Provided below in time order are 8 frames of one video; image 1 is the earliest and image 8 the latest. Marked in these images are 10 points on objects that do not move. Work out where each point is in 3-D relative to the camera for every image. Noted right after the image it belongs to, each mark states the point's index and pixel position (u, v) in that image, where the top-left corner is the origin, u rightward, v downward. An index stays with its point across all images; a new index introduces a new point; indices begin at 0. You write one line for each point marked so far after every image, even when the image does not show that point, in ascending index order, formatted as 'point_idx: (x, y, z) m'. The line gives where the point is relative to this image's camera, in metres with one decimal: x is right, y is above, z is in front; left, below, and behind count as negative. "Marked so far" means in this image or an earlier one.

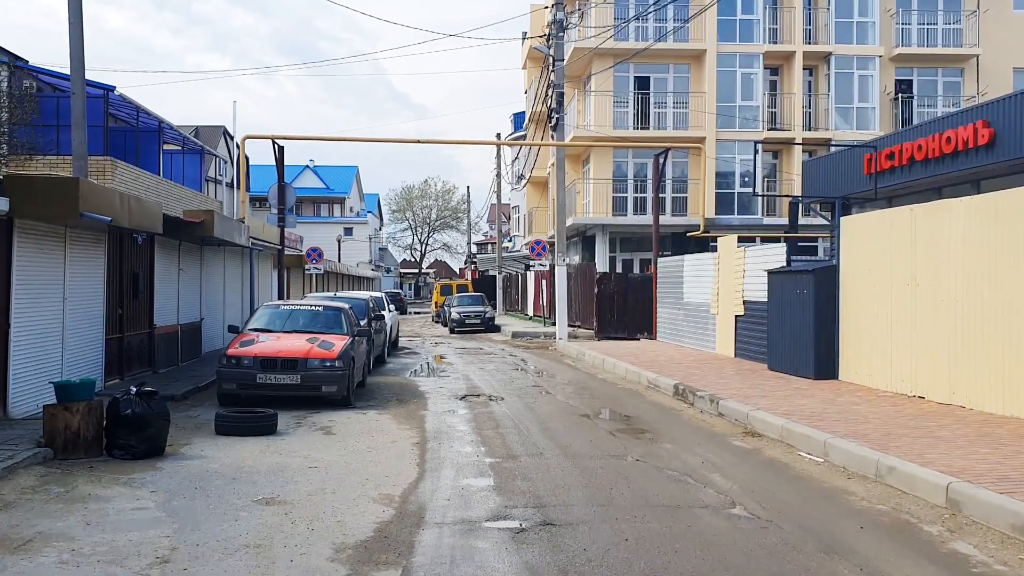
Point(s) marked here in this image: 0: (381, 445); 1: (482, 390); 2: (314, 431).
0: (-1.4, -1.7, +10.1) m
1: (-0.5, -1.7, +15.7) m
2: (-2.3, -1.6, +10.9) m
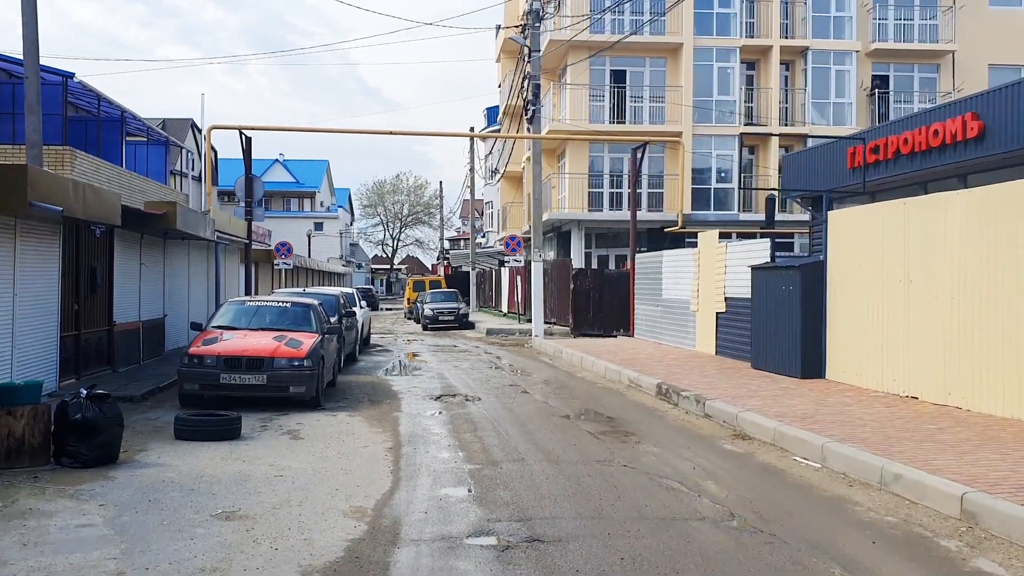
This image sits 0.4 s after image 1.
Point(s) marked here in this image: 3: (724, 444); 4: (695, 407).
0: (-1.6, -1.6, +9.5) m
1: (-0.9, -1.6, +15.1) m
2: (-2.5, -1.6, +10.3) m
3: (+2.2, -1.6, +9.9) m
4: (+2.3, -1.5, +11.9) m
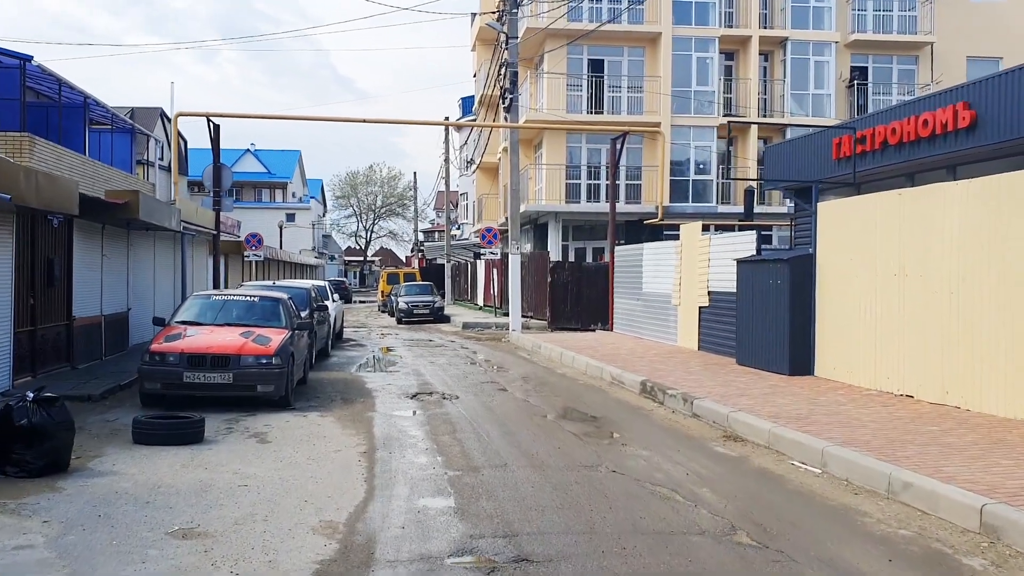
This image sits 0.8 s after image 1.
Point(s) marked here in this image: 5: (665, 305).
0: (-1.8, -1.6, +8.9) m
1: (-1.2, -1.5, +14.5) m
2: (-2.7, -1.5, +9.7) m
3: (+2.0, -1.6, +9.4) m
4: (+2.0, -1.4, +11.5) m
5: (+3.1, -0.3, +19.5) m
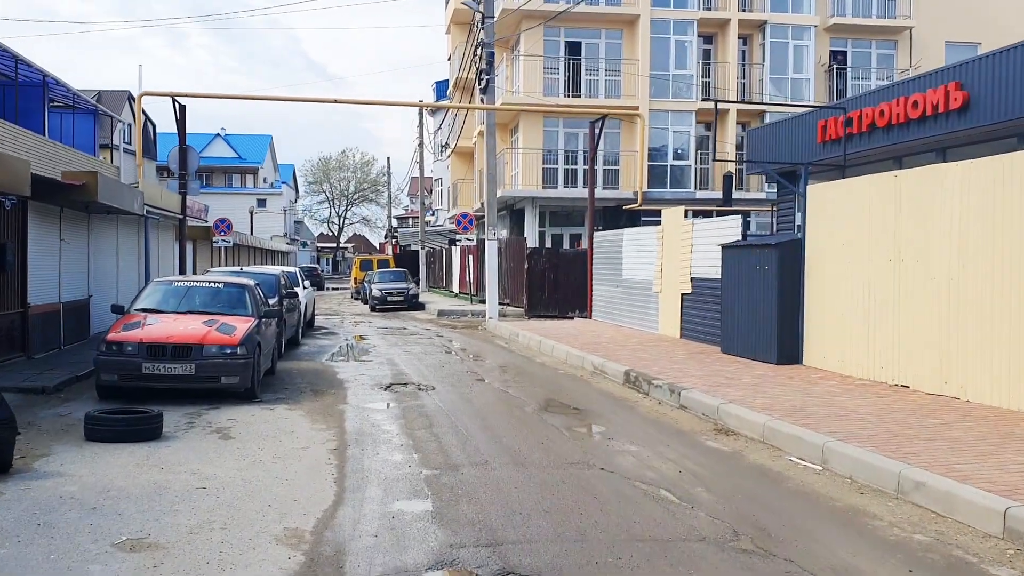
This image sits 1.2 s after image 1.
0: (-1.9, -1.4, +8.3) m
1: (-1.5, -1.3, +14.0) m
2: (-2.9, -1.4, +9.1) m
3: (+1.8, -1.4, +9.0) m
4: (+1.8, -1.2, +11.0) m
5: (+2.7, -0.1, +19.0) m
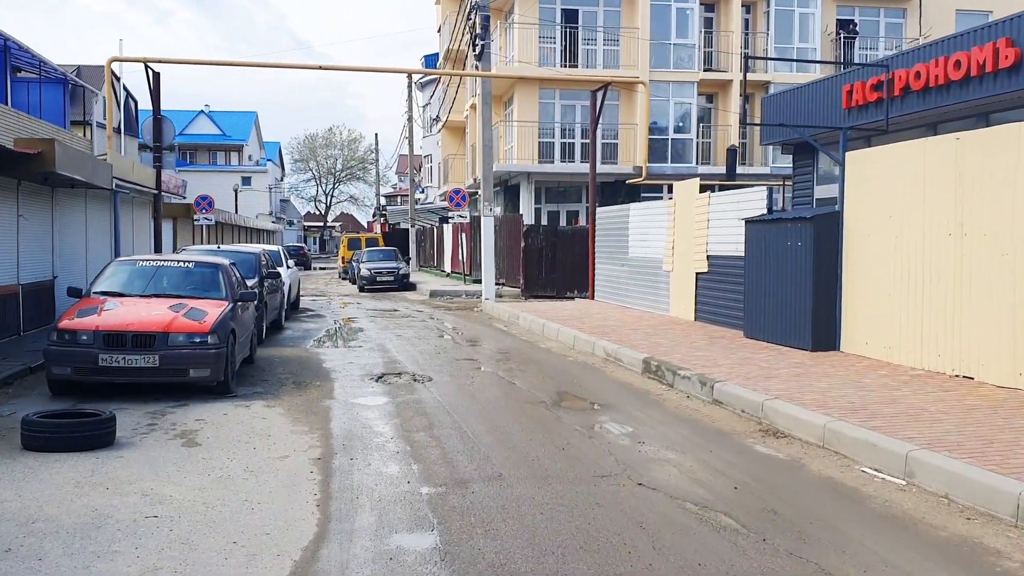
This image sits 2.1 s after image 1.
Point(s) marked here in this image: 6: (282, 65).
0: (-1.8, -1.3, +7.0) m
1: (-1.5, -1.0, +12.6) m
2: (-2.8, -1.2, +7.7) m
3: (+1.9, -1.3, +7.7) m
4: (+1.9, -1.0, +9.7) m
5: (+2.7, +0.3, +17.7) m
6: (-4.4, +4.3, +18.2) m
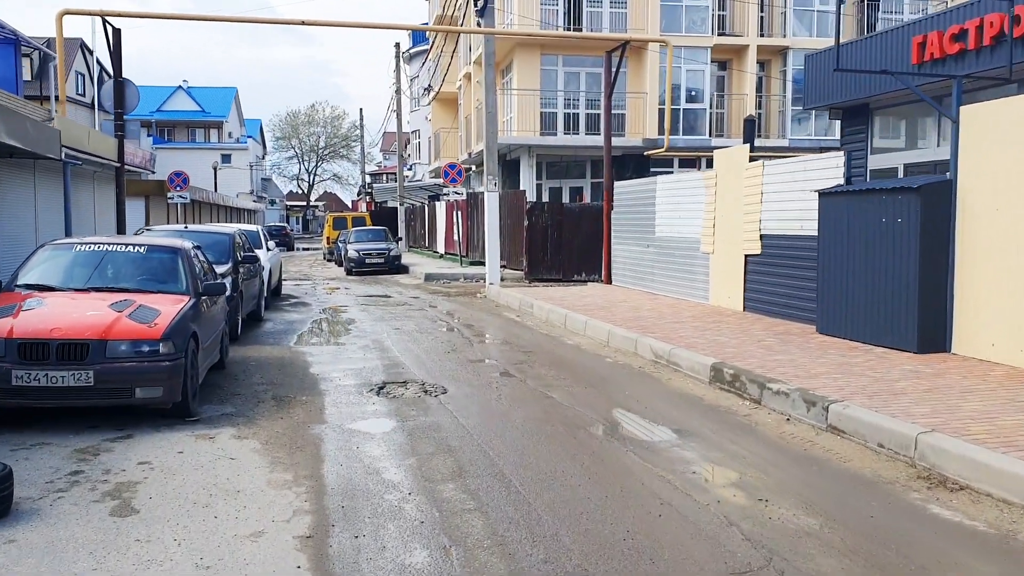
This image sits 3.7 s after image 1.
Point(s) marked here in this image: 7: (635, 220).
0: (-1.4, -1.3, +4.7) m
1: (-1.1, -0.9, +10.3) m
2: (-2.4, -1.2, +5.4) m
3: (+2.3, -1.2, +5.4) m
4: (+2.3, -1.0, +7.5) m
5: (+2.9, +0.6, +15.5) m
6: (-4.1, +4.5, +15.7) m
7: (+2.3, +1.3, +18.3) m
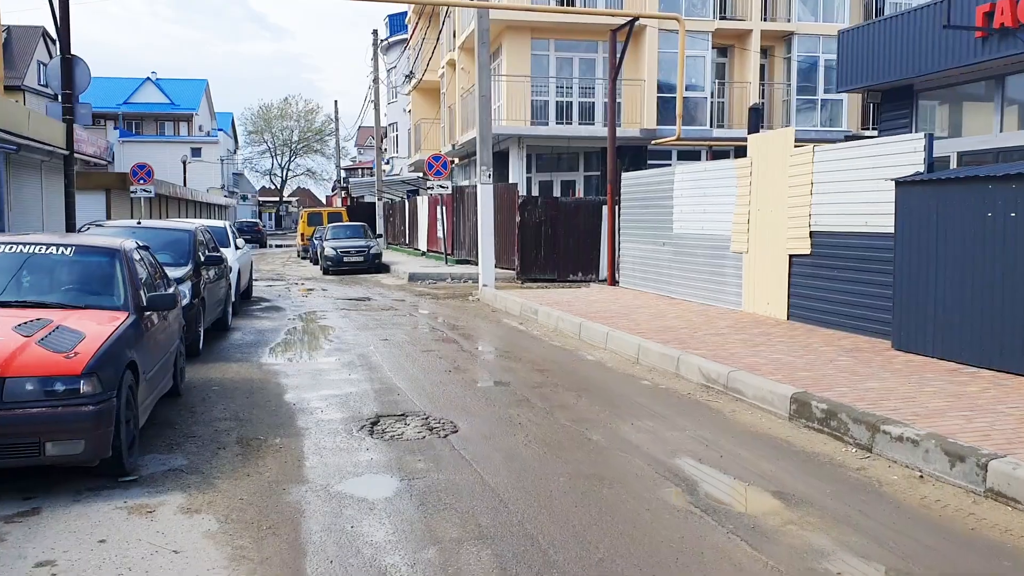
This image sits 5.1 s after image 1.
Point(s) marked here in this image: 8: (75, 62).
0: (-1.1, -1.4, +2.8) m
1: (-0.9, -1.0, +8.4) m
2: (-2.0, -1.3, +3.5) m
3: (+2.7, -1.3, +3.6) m
4: (+2.5, -1.0, +5.6) m
5: (+2.9, +0.5, +13.7) m
6: (-4.1, +4.4, +13.7) m
7: (+2.3, +1.2, +16.5) m
8: (-7.6, +3.9, +16.6) m
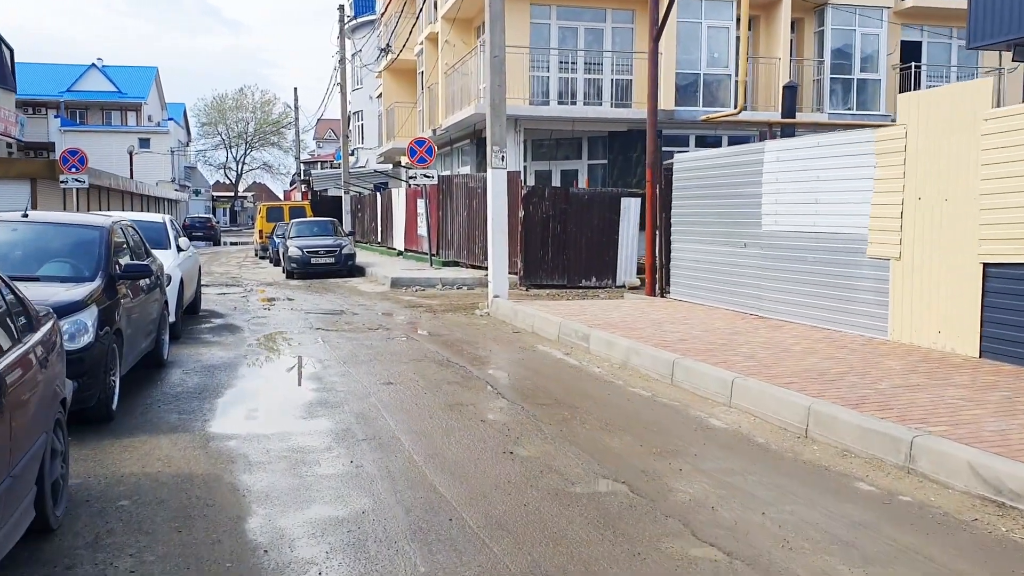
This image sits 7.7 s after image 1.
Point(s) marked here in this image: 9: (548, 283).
0: (-0.1, -1.6, -1.0) m
1: (-0.2, -1.2, +4.6) m
2: (-1.1, -1.6, -0.4) m
3: (+3.6, -1.5, 0.0) m
4: (+3.4, -1.3, +2.0) m
5: (+3.4, +0.3, +10.0) m
6: (-3.6, +4.2, +9.7) m
7: (+2.7, +1.0, +12.8) m
8: (-7.2, +3.7, +12.5) m
9: (+0.9, +0.1, +18.0) m
